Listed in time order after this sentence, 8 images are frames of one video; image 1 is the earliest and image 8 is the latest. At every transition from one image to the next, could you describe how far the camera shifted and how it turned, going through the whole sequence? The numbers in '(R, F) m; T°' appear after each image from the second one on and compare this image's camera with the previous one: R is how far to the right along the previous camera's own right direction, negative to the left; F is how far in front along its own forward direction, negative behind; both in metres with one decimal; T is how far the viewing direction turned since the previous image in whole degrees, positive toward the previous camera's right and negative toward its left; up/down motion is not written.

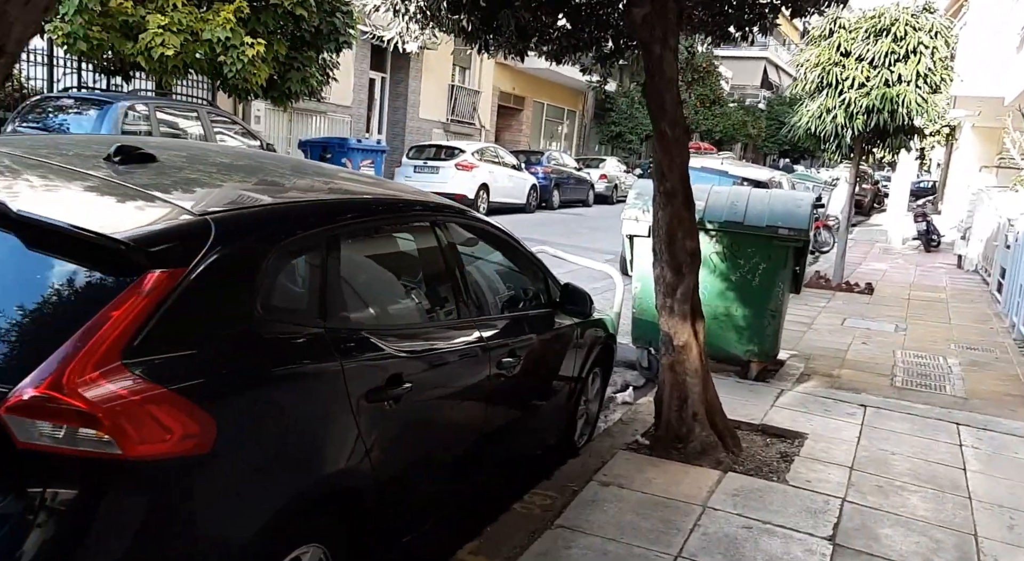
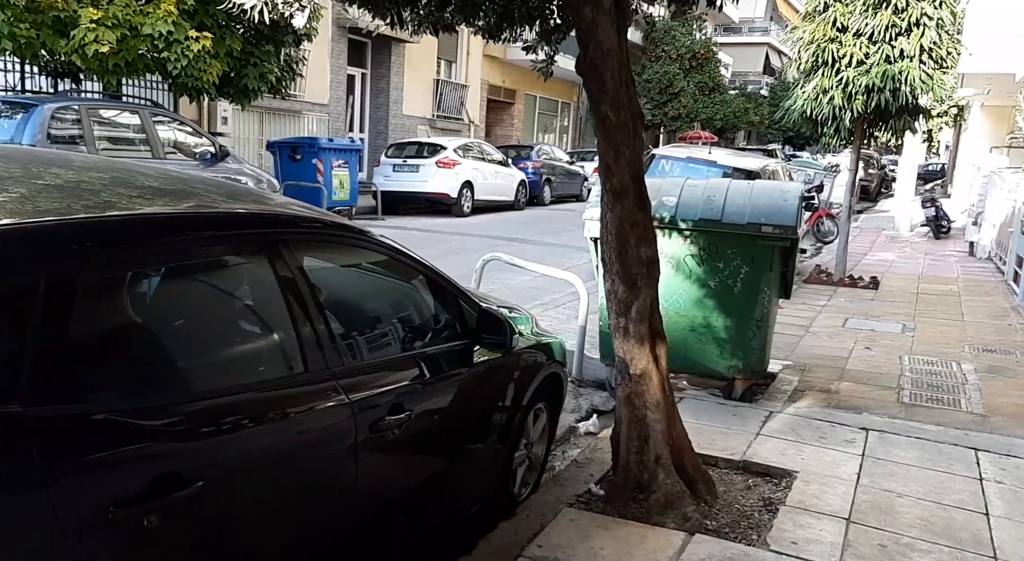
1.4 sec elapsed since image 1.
(+0.4, +0.9) m; -1°
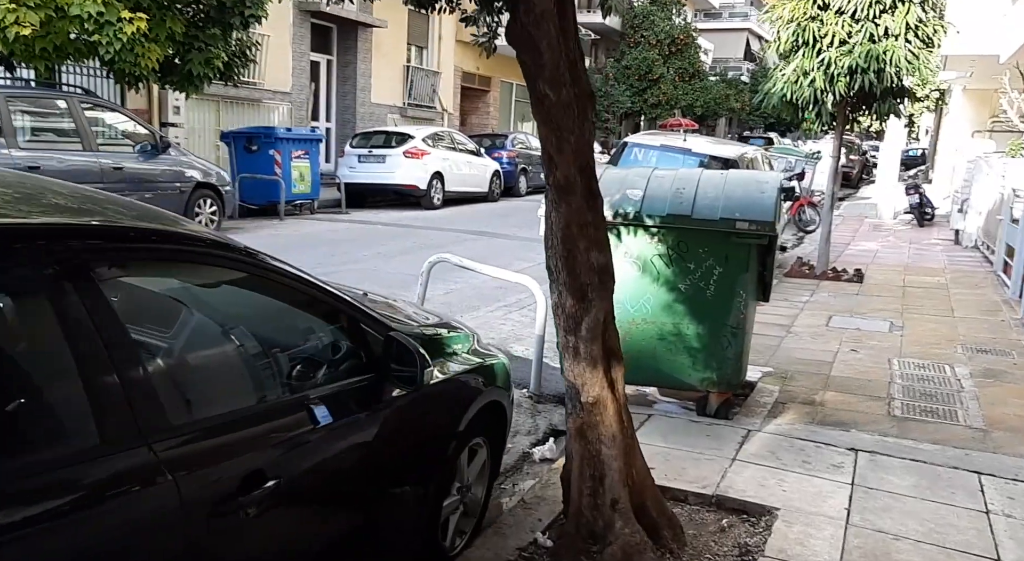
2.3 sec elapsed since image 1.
(+0.2, +0.7) m; +1°
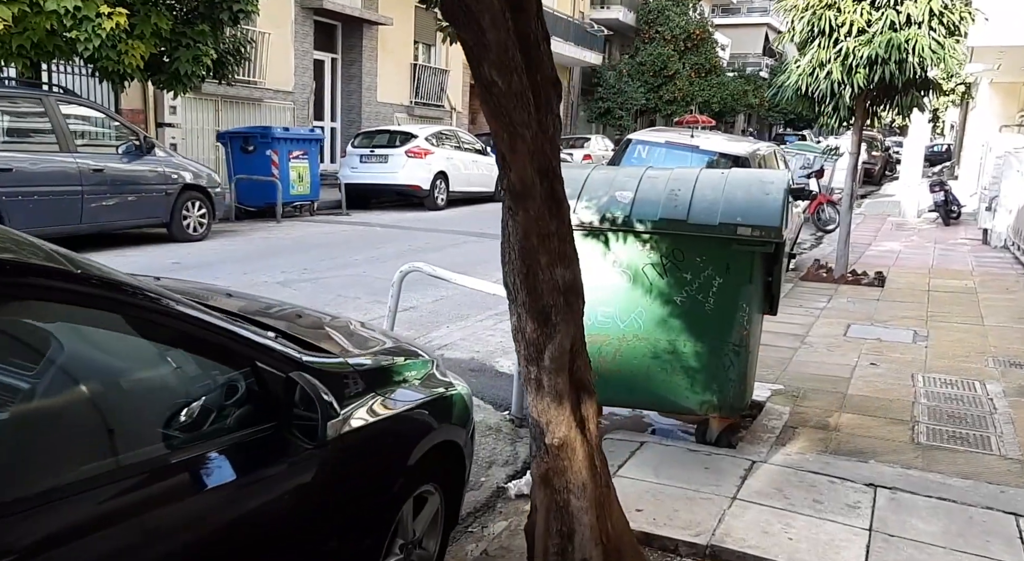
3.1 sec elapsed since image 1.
(+0.2, +0.5) m; -1°
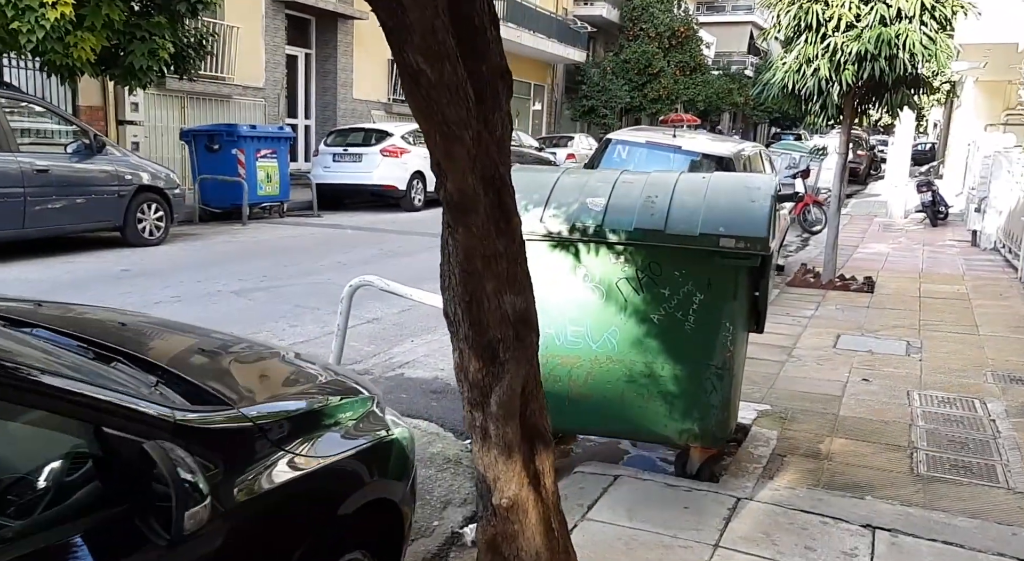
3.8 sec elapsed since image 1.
(+0.1, +0.5) m; +1°
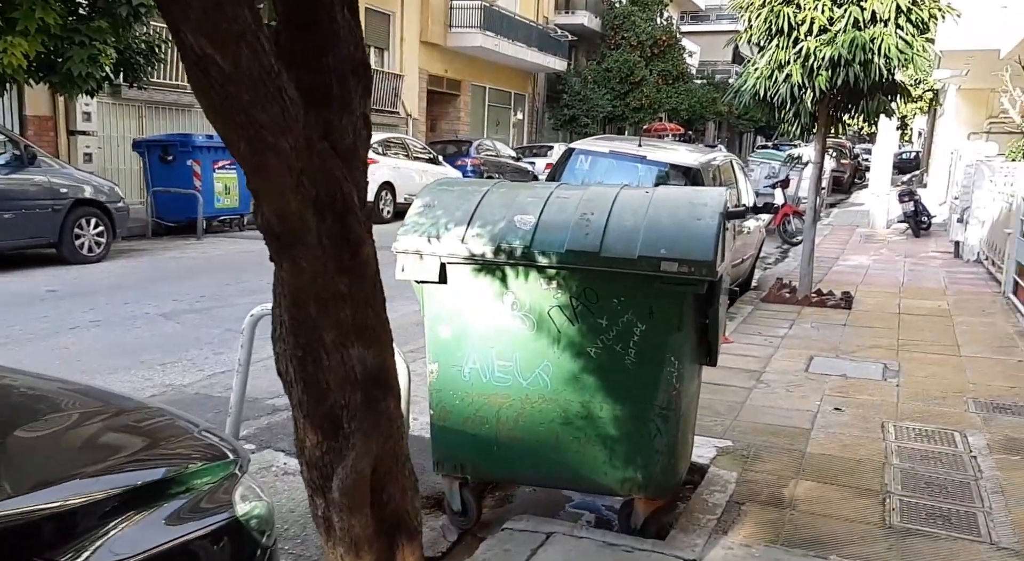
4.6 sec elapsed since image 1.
(+0.3, +0.5) m; +1°
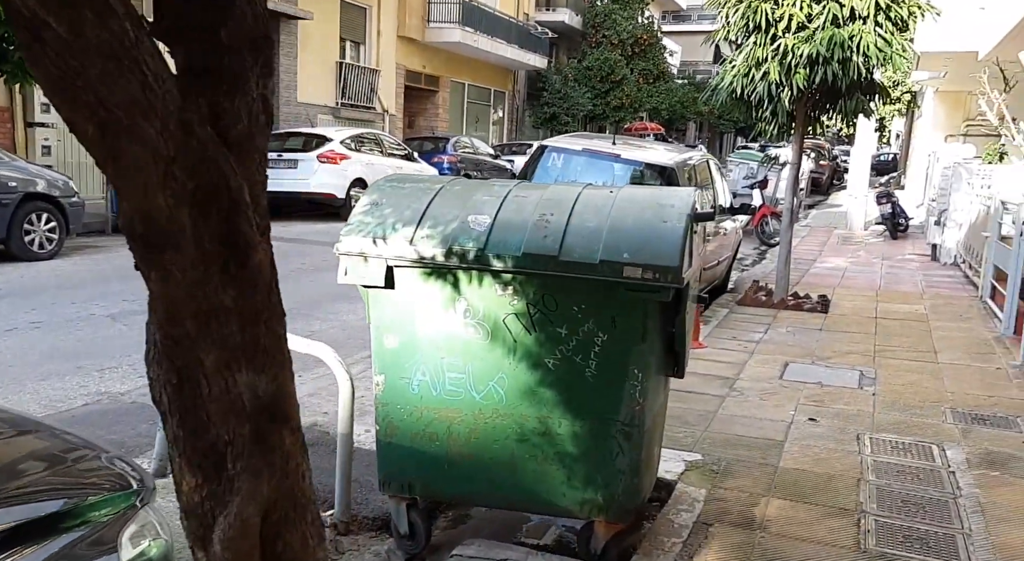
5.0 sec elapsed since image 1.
(+0.1, +0.3) m; +1°
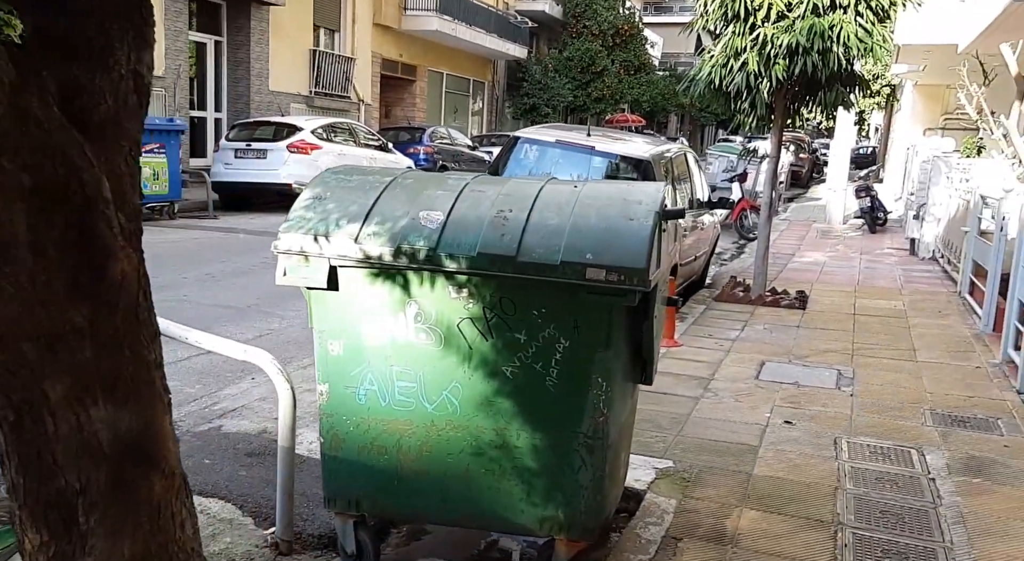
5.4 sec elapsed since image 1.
(+0.1, +0.2) m; +1°
